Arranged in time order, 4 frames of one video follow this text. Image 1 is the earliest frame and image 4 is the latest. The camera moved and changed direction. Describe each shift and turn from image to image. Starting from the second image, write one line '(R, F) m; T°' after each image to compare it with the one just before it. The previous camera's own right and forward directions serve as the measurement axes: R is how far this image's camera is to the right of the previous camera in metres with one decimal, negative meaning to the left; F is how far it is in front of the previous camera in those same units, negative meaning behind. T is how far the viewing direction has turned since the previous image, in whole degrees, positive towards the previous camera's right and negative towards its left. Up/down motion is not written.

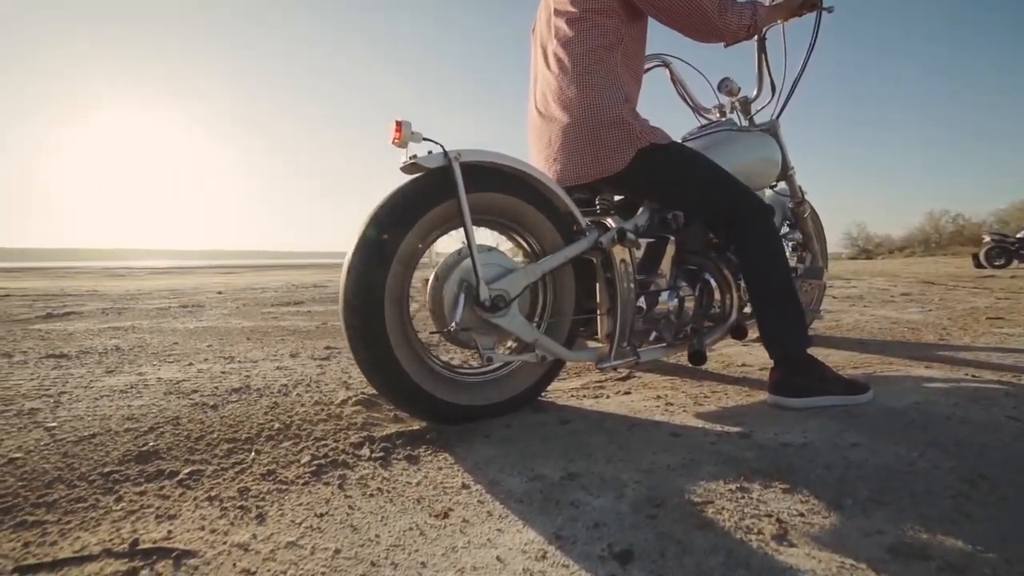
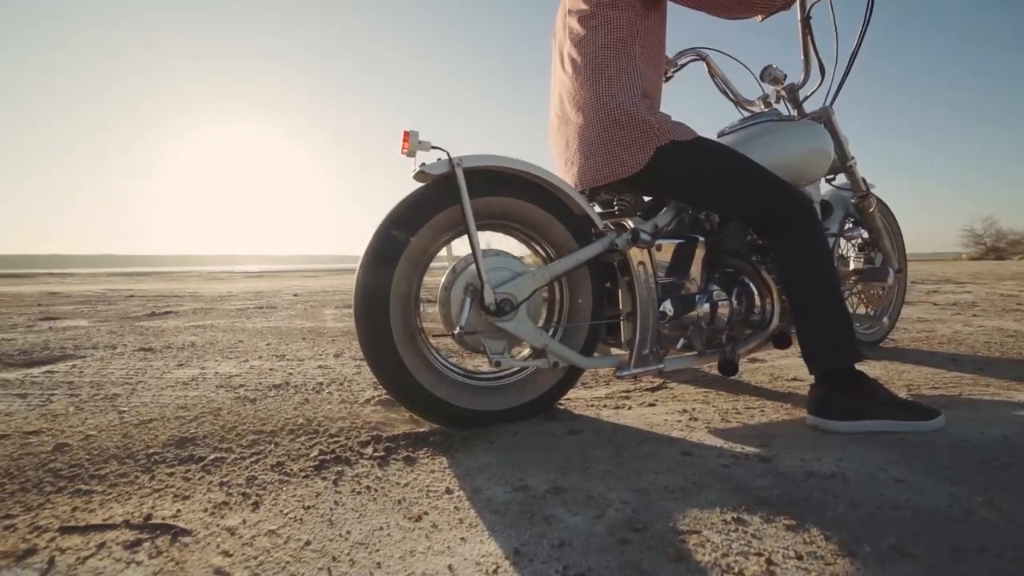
(+0.5, +0.1) m; -13°
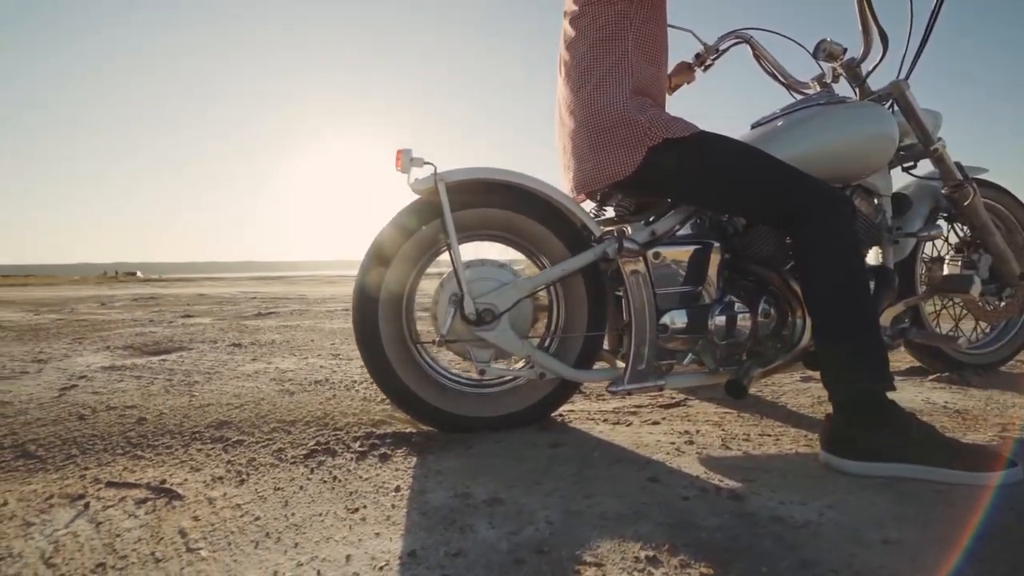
(+0.8, +0.2) m; -20°
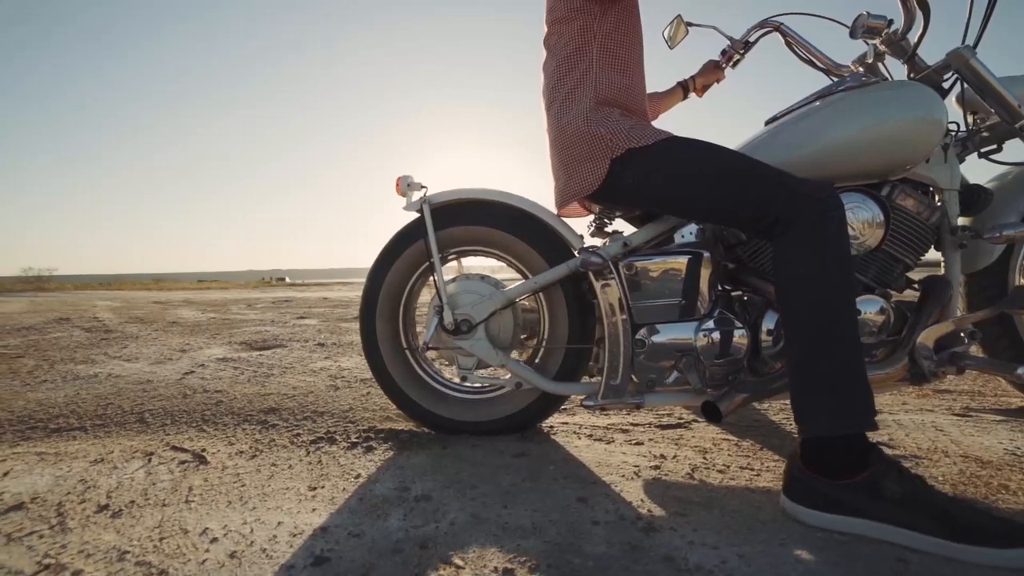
(+0.8, +0.2) m; -20°
